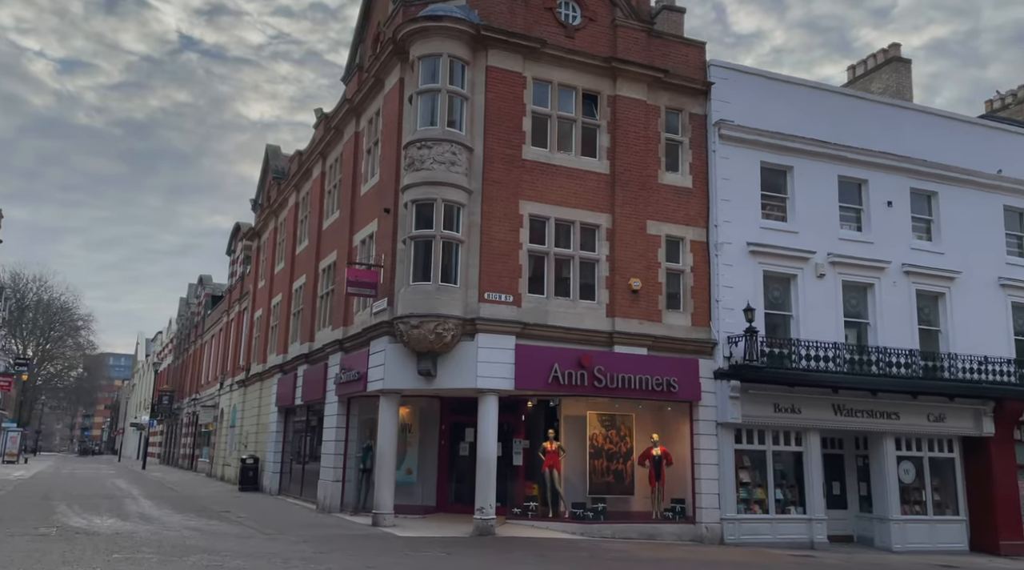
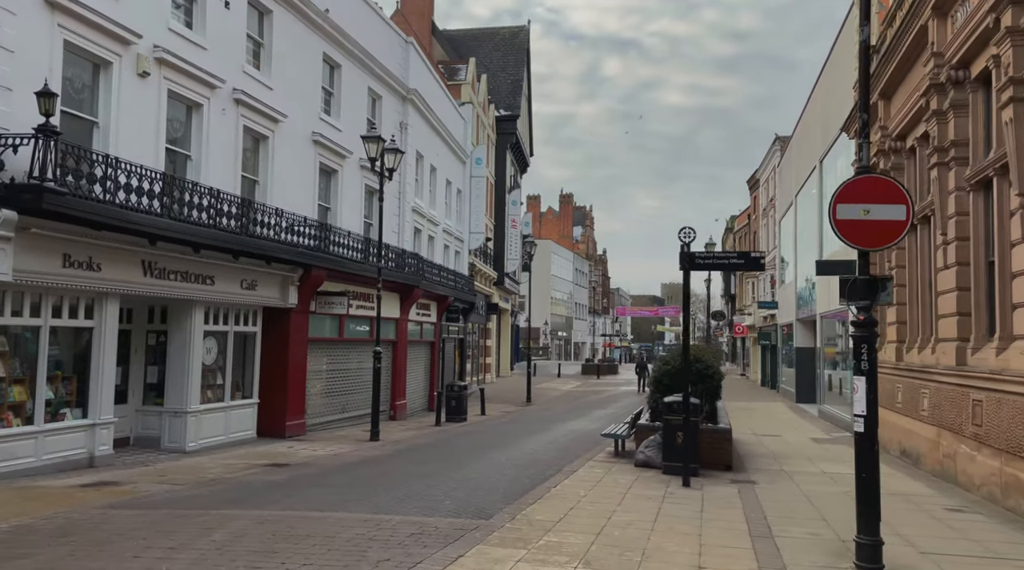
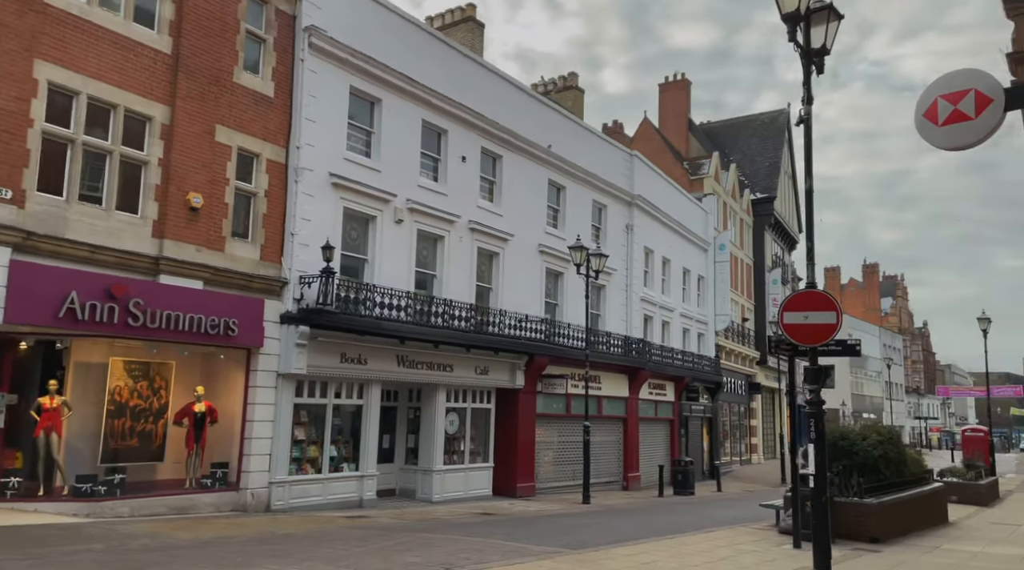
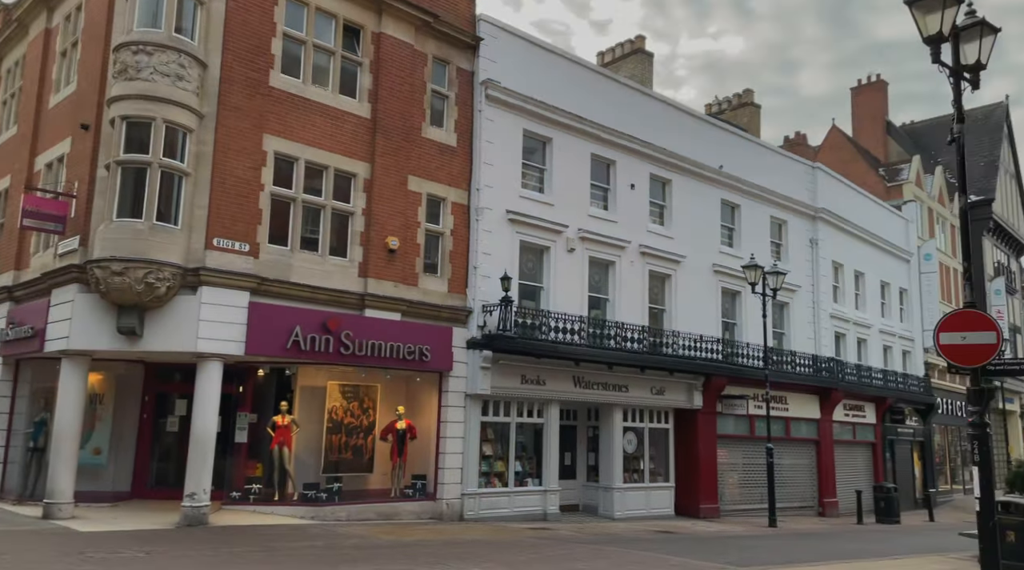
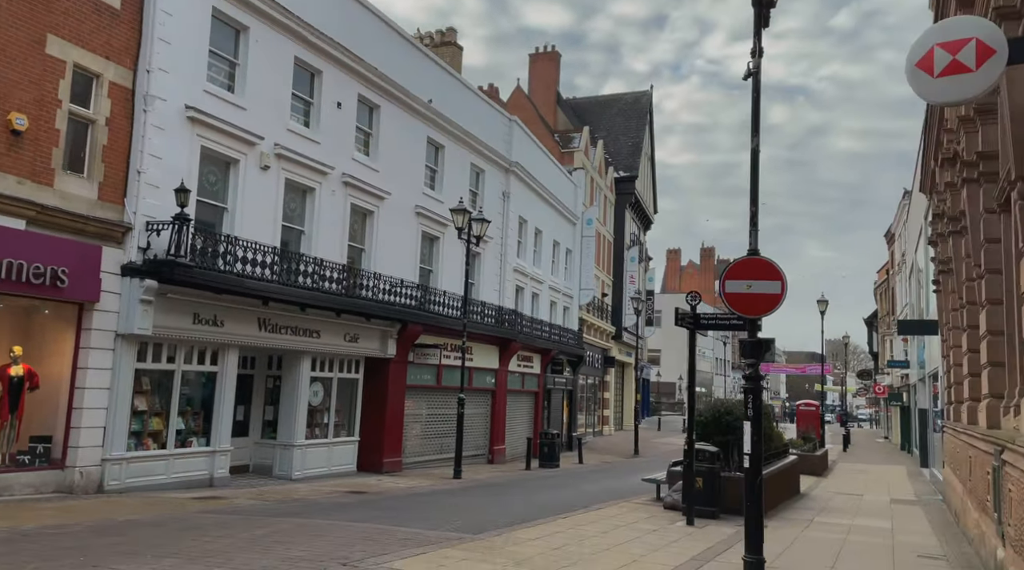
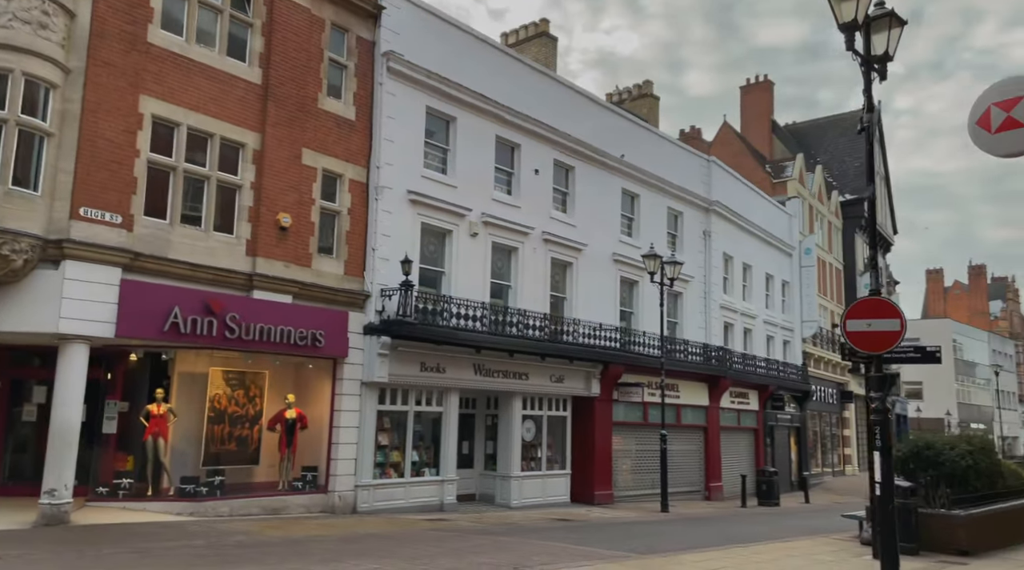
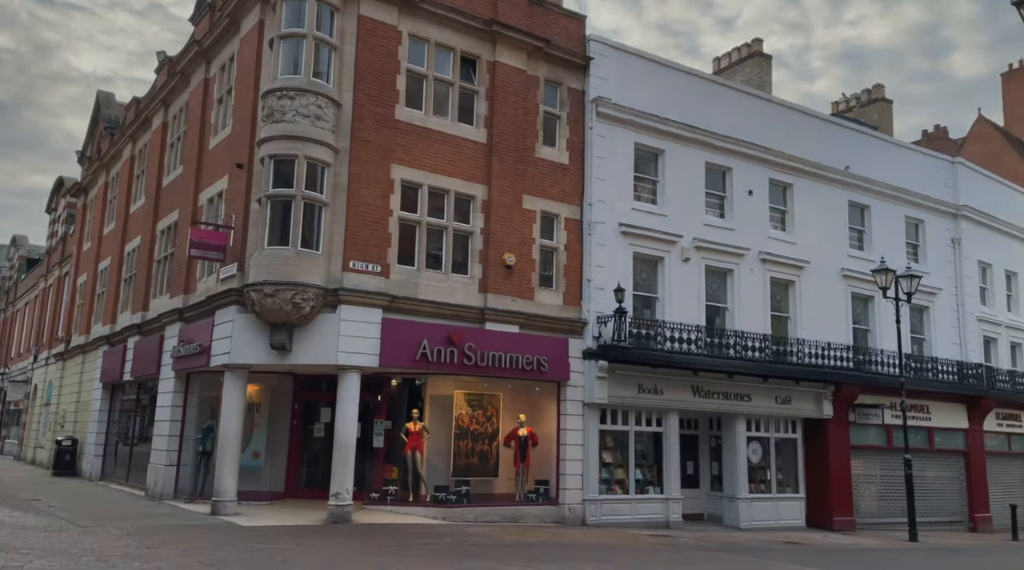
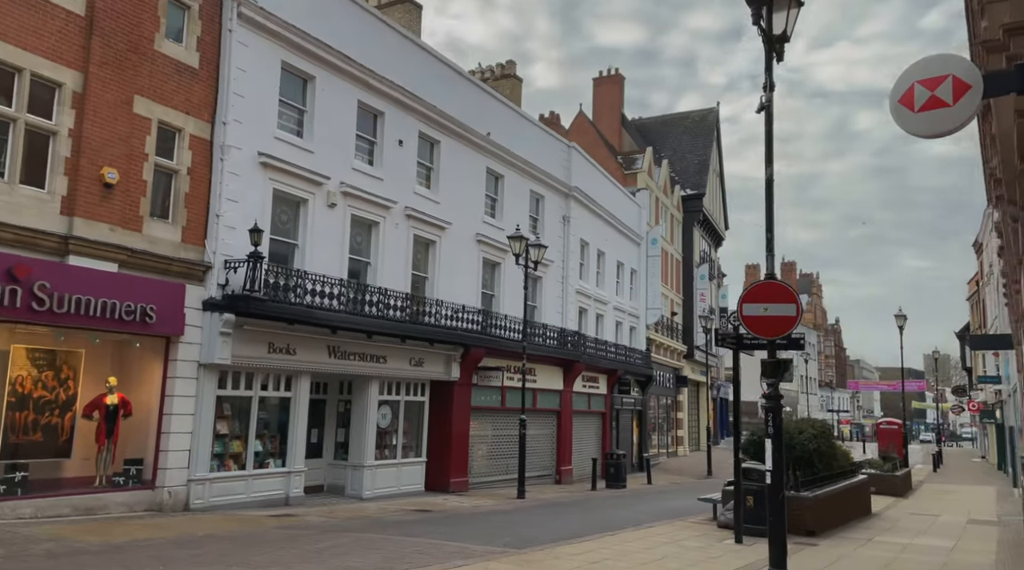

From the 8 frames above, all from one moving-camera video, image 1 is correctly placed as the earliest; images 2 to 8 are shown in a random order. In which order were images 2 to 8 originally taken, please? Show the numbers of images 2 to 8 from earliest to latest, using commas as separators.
7, 4, 6, 3, 8, 5, 2
